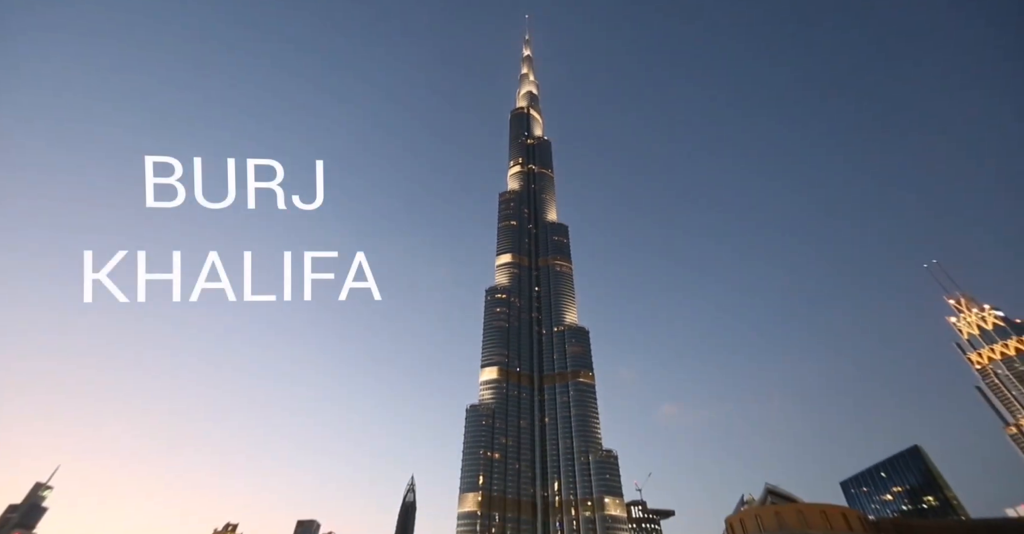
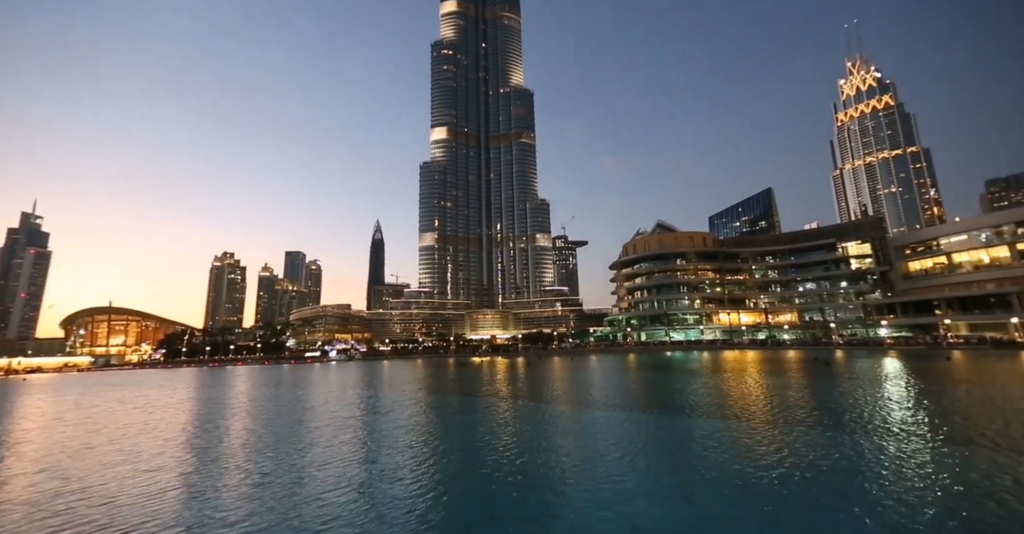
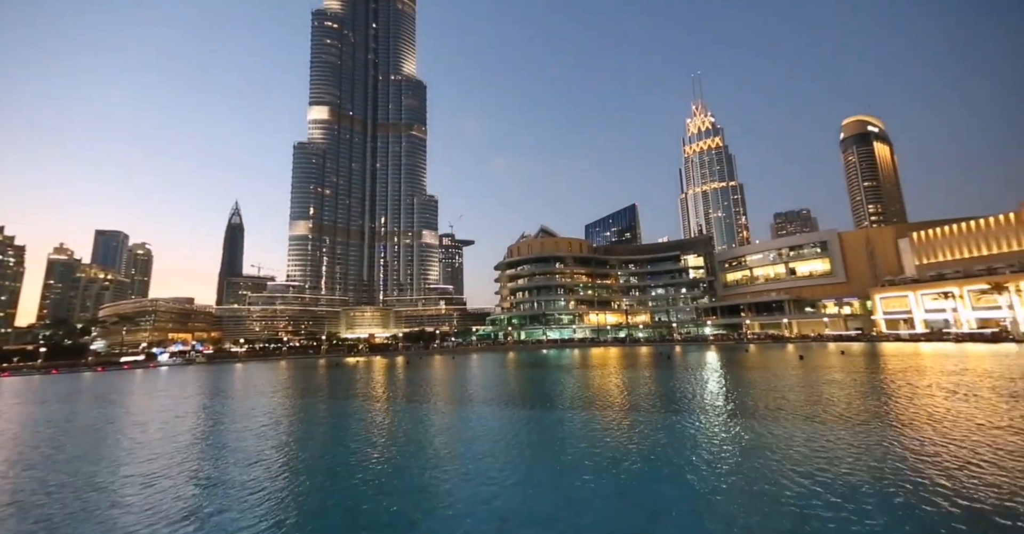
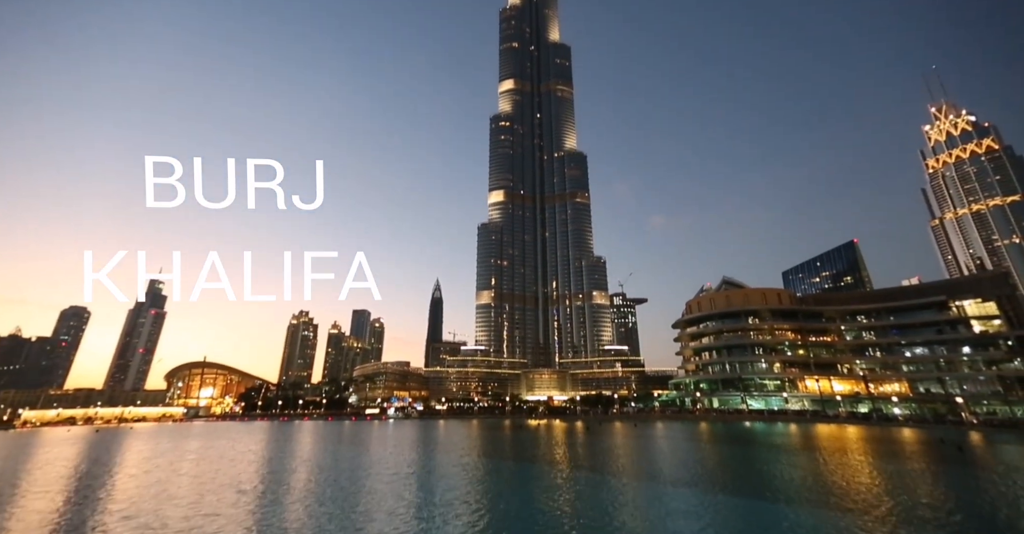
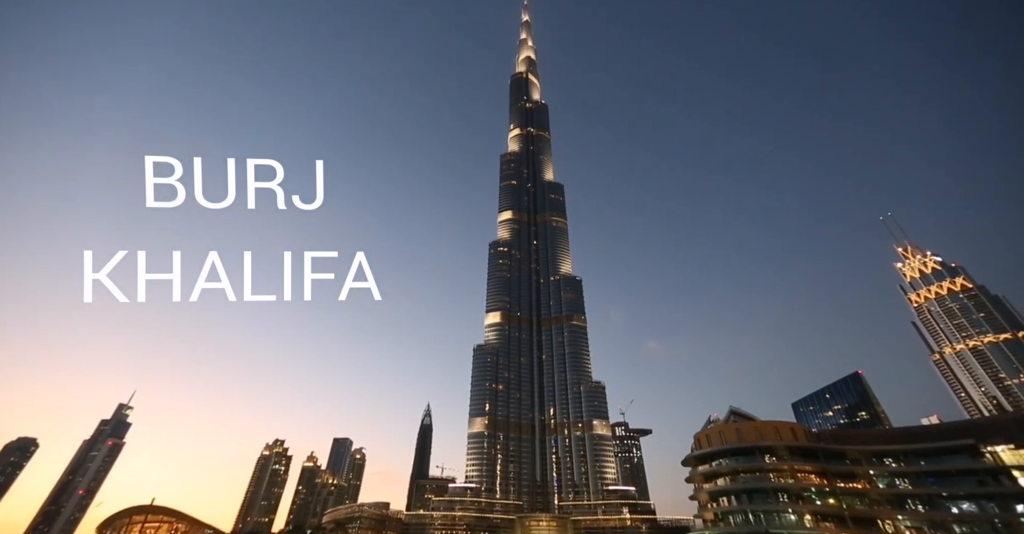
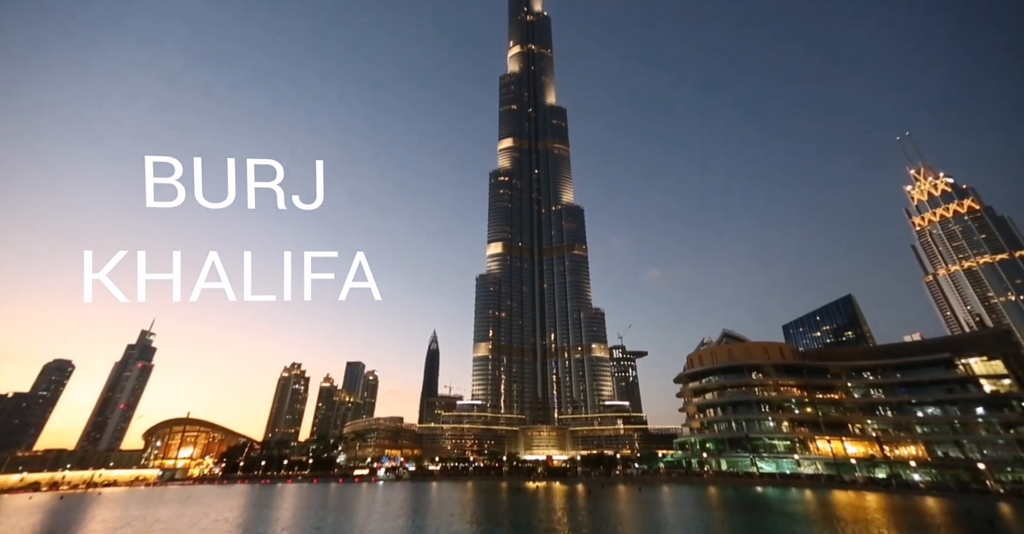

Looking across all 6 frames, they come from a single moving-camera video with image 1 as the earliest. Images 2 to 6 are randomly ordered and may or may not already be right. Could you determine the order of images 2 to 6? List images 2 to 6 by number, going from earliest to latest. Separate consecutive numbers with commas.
5, 6, 4, 2, 3
